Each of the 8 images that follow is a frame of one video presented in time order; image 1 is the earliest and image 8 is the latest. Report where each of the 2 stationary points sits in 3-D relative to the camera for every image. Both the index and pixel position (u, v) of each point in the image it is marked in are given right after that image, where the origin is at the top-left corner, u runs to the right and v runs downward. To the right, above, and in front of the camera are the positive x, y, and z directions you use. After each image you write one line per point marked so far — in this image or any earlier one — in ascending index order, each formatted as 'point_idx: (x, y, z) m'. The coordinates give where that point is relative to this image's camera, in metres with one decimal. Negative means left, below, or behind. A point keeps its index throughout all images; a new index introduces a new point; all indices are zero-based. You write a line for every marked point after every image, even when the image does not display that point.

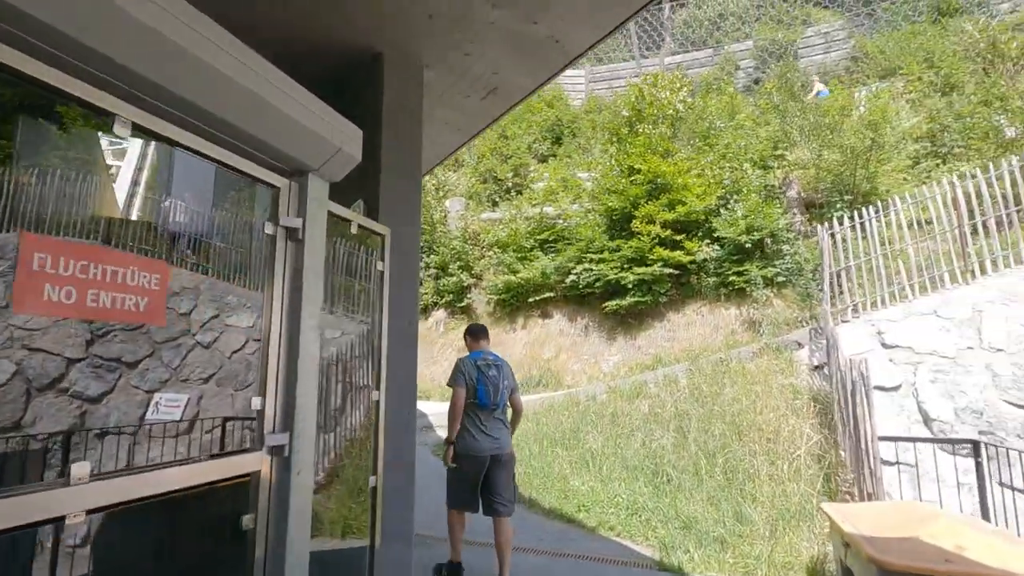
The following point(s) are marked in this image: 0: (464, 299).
0: (-1.3, -0.3, +14.6) m
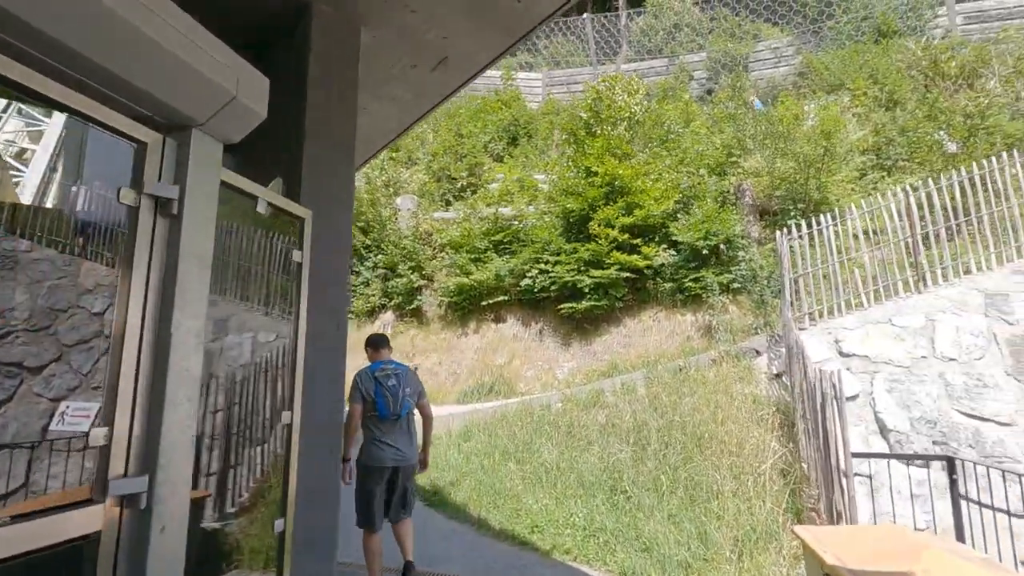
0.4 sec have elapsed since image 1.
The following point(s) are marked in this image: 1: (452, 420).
0: (-2.6, -0.3, +13.9) m
1: (-1.0, -2.3, +9.2) m
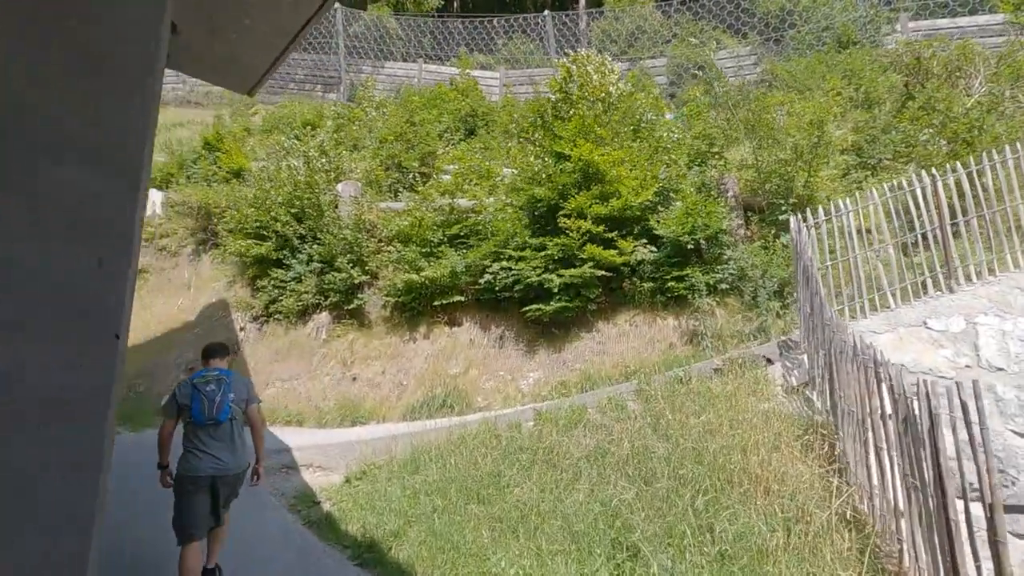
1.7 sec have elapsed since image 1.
0: (-3.5, -0.3, +12.0) m
1: (-1.6, -2.2, +7.4) m
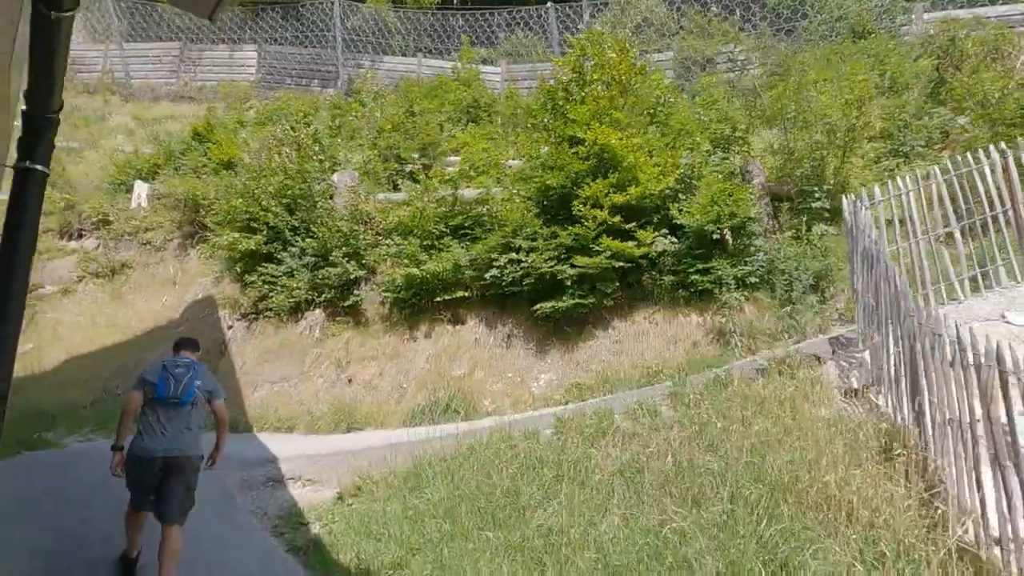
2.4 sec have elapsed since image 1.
0: (-3.4, -0.2, +11.1) m
1: (-1.4, -2.1, +6.6) m
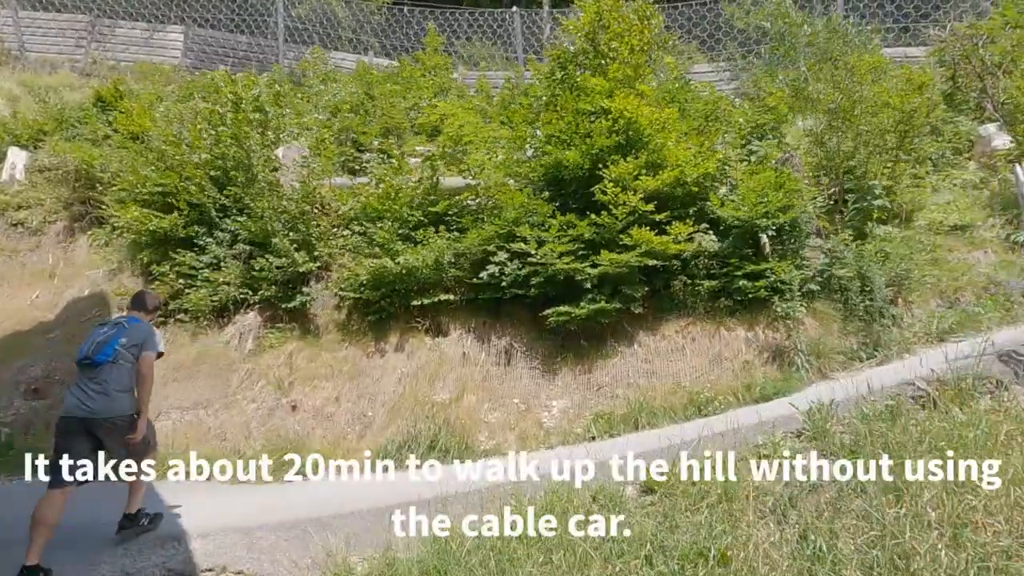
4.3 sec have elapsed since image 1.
0: (-3.5, -0.1, +8.6) m
1: (-1.0, -1.9, +4.3) m
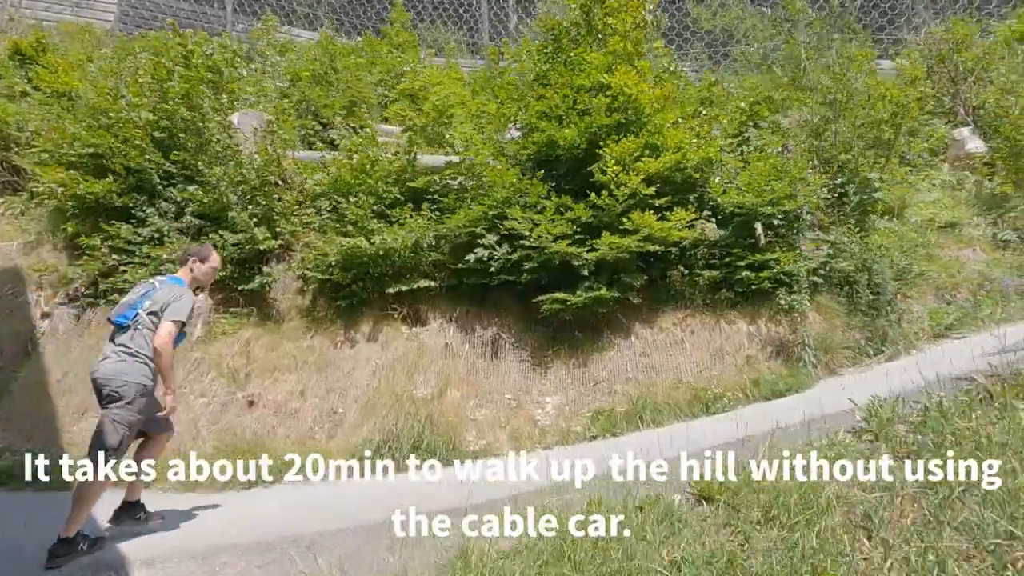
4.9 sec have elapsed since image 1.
0: (-3.7, +0.1, +7.6) m
1: (-0.9, -1.7, +3.5) m
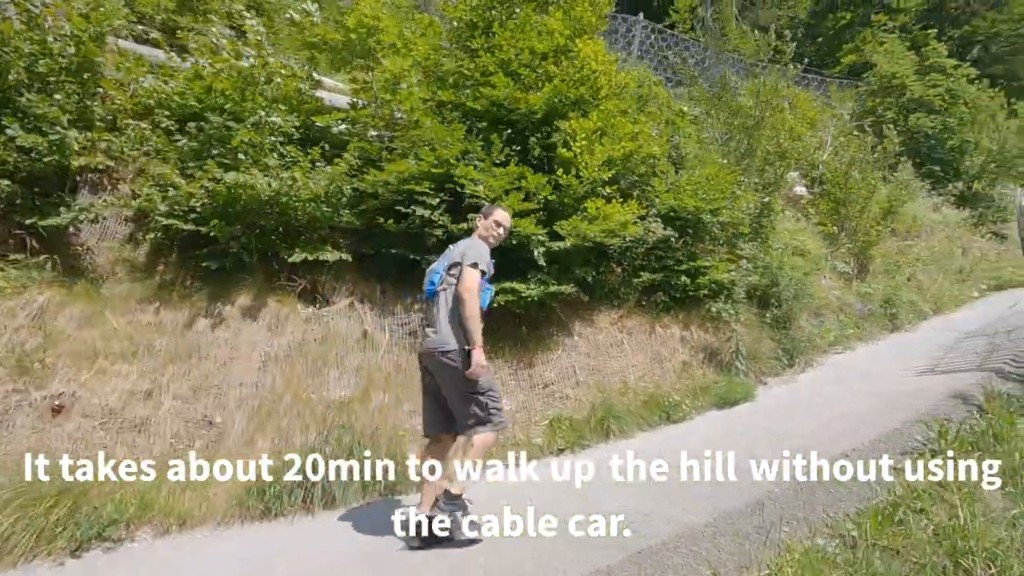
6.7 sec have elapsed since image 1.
0: (-4.2, +0.7, +4.9) m
1: (-0.2, -1.5, +2.2) m
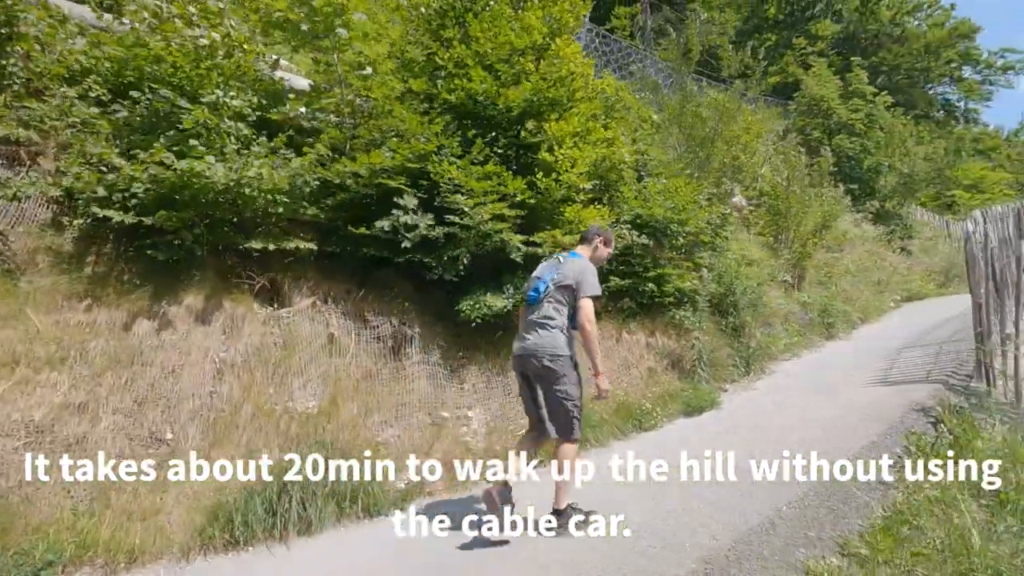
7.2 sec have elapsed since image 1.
0: (-4.3, +0.8, +4.1) m
1: (0.0, -1.6, +2.0) m
